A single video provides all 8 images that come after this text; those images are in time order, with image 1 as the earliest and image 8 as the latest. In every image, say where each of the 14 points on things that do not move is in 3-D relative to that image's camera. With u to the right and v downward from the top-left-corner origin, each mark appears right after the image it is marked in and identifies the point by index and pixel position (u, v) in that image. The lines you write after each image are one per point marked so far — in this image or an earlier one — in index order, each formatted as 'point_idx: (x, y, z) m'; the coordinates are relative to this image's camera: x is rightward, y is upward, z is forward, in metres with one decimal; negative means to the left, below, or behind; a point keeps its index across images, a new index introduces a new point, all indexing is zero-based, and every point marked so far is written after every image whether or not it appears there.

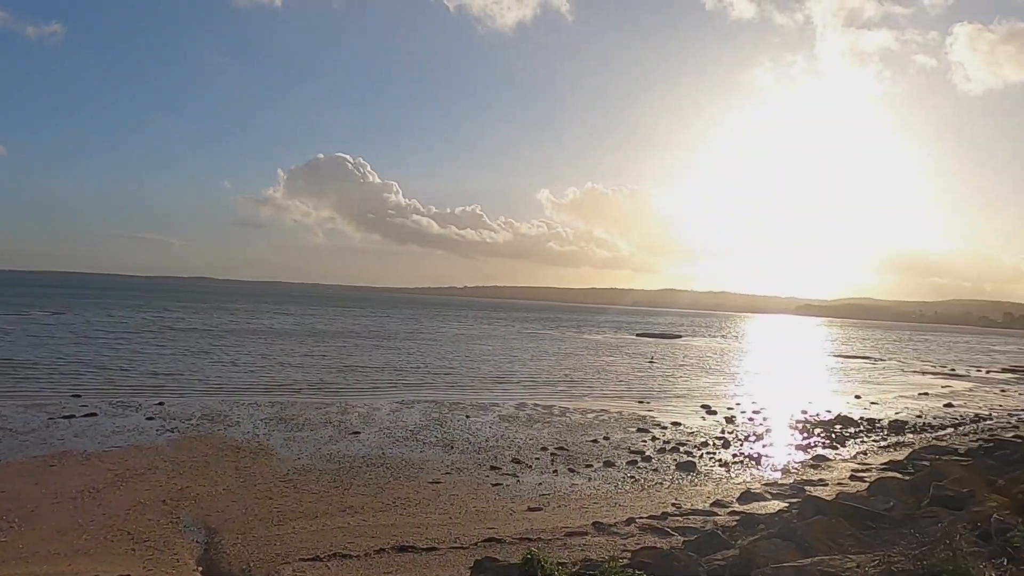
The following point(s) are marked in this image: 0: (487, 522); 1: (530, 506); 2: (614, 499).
0: (-0.5, -4.1, +13.5) m
1: (+0.3, -4.3, +15.0) m
2: (+2.1, -4.4, +16.0) m
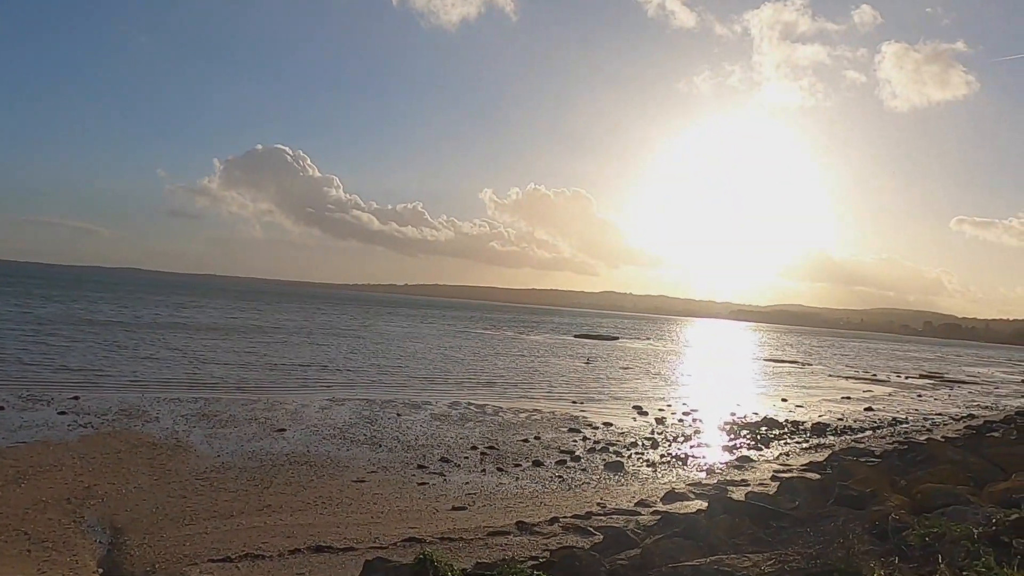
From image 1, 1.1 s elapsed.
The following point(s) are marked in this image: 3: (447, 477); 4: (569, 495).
0: (-1.8, -4.0, +13.2) m
1: (-1.1, -4.2, +14.8) m
2: (+0.5, -4.4, +16.0) m
3: (-1.5, -4.4, +17.7) m
4: (+1.2, -4.5, +16.5) m
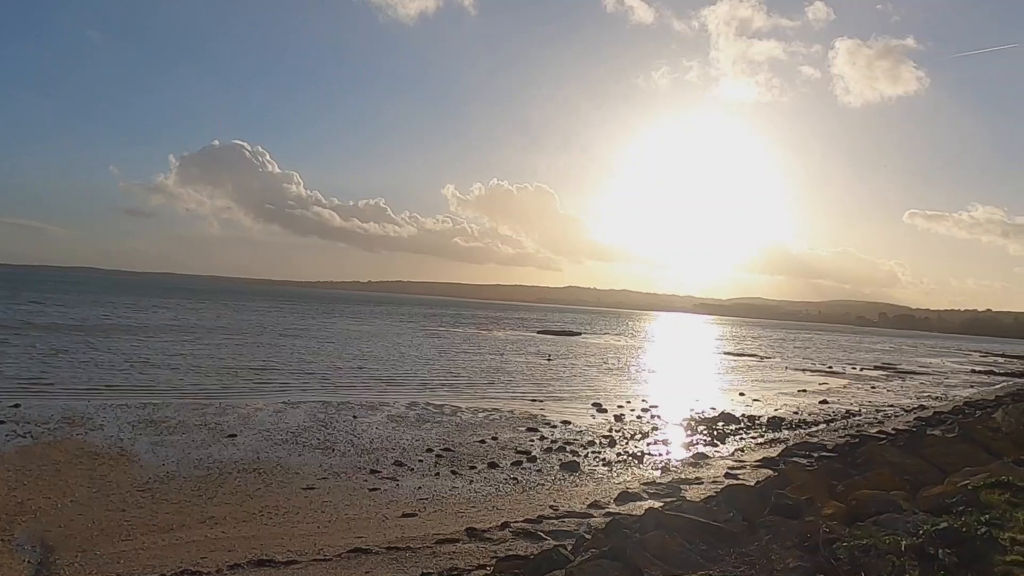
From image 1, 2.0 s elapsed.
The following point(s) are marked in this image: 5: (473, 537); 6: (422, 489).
0: (-2.7, -4.1, +13.0) m
1: (-2.0, -4.3, +14.6) m
2: (-0.4, -4.4, +15.8) m
3: (-2.6, -4.4, +17.4) m
4: (+0.2, -4.5, +16.4) m
5: (-0.6, -4.1, +12.7) m
6: (-2.0, -4.4, +16.8) m
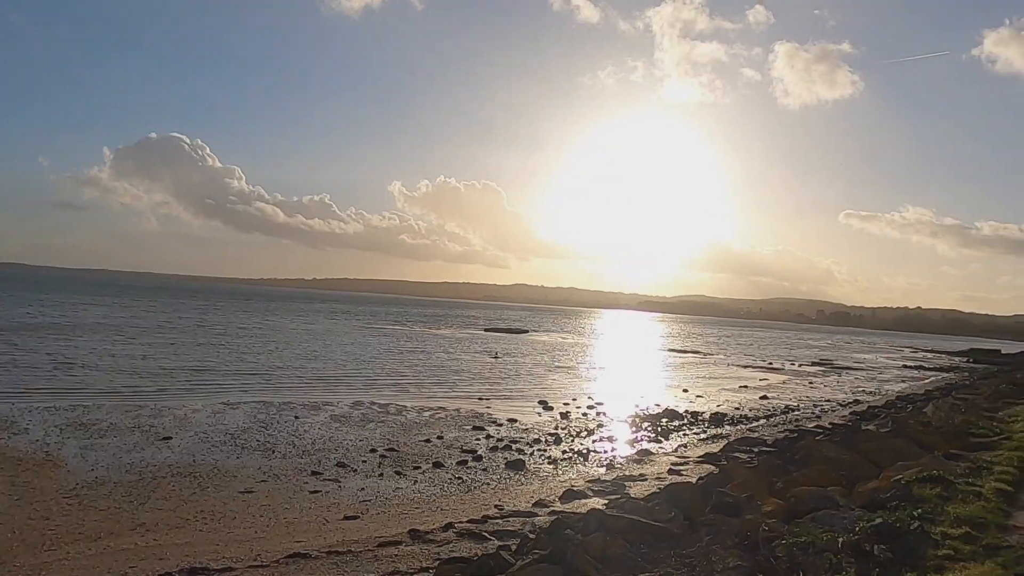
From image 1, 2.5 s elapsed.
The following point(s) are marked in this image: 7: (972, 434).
0: (-3.6, -4.1, +12.6) m
1: (-3.1, -4.2, +14.3) m
2: (-1.6, -4.4, +15.6) m
3: (-3.8, -4.4, +17.1) m
4: (-1.0, -4.5, +16.3) m
5: (-1.6, -4.1, +12.5) m
6: (-3.2, -4.4, +16.5) m
7: (+7.8, -2.5, +13.0) m
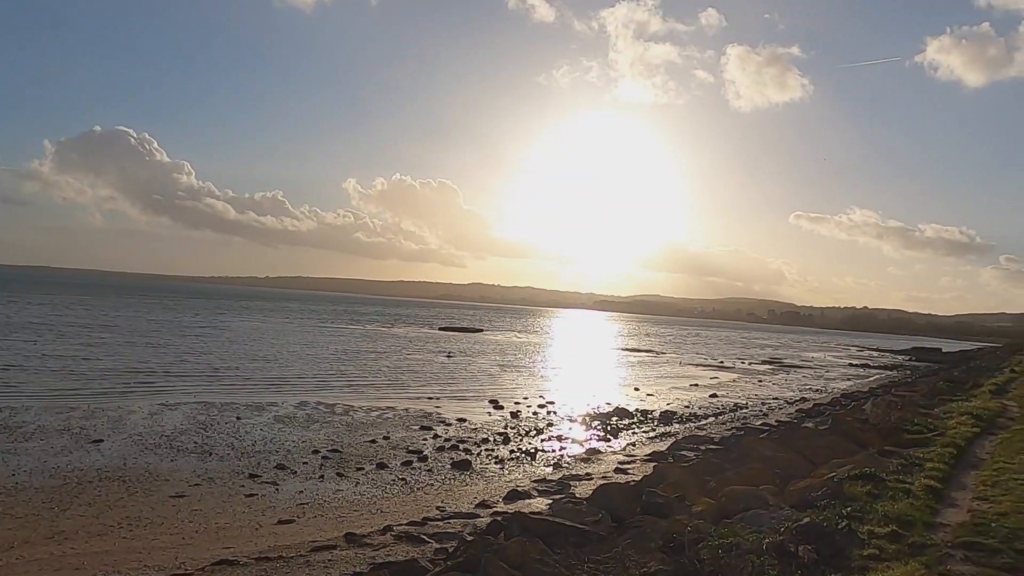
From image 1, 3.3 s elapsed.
0: (-4.6, -4.0, +12.2) m
1: (-4.2, -4.2, +13.8) m
2: (-2.7, -4.3, +15.3) m
3: (-5.0, -4.3, +16.6) m
4: (-2.2, -4.4, +15.9) m
5: (-2.5, -4.0, +12.1) m
6: (-4.4, -4.3, +16.1) m
7: (+6.8, -2.5, +13.2) m
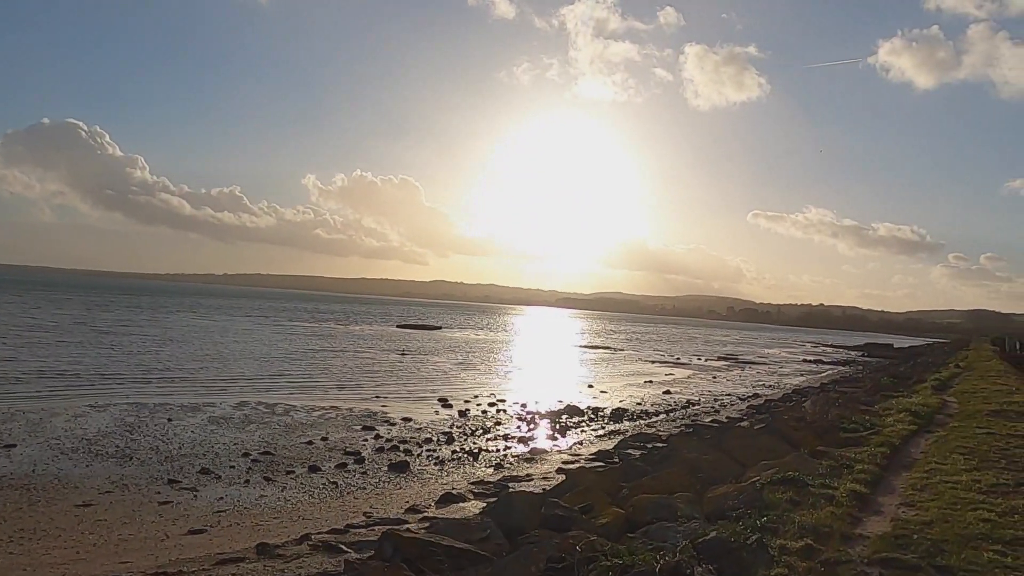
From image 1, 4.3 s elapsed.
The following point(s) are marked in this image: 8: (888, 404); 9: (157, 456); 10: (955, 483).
0: (-5.7, -3.9, +11.3) m
1: (-5.4, -4.1, +13.0) m
2: (-4.0, -4.2, +14.4) m
3: (-6.4, -4.2, +15.6) m
4: (-3.5, -4.3, +15.1) m
5: (-3.7, -3.9, +11.3) m
6: (-5.7, -4.2, +15.2) m
7: (+5.6, -2.4, +12.8) m
8: (+9.0, -2.8, +18.4) m
9: (-8.9, -4.2, +19.3) m
10: (+4.9, -2.2, +8.4) m
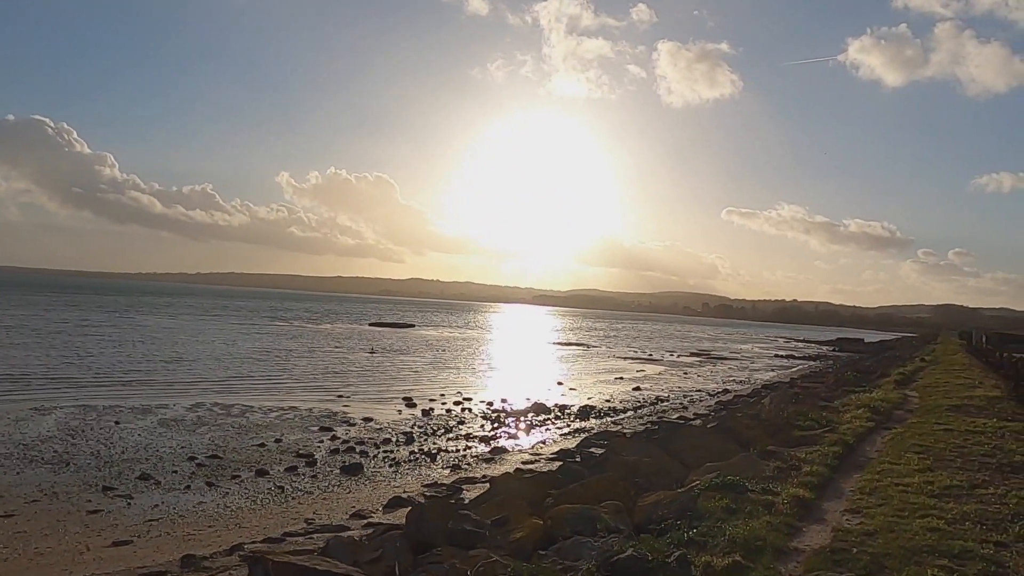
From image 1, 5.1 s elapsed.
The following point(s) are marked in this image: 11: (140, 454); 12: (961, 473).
0: (-6.5, -3.9, +10.5) m
1: (-6.3, -4.0, +12.2) m
2: (-4.9, -4.1, +13.7) m
3: (-7.3, -4.1, +14.8) m
4: (-4.4, -4.2, +14.4) m
5: (-4.5, -3.9, +10.6) m
6: (-6.7, -4.1, +14.4) m
7: (+4.7, -2.2, +12.4) m
8: (+8.0, -2.6, +18.1) m
9: (-10.0, -4.2, +18.4) m
10: (+4.1, -2.1, +8.0) m
11: (-9.5, -4.2, +19.6) m
12: (+5.2, -2.1, +8.8) m
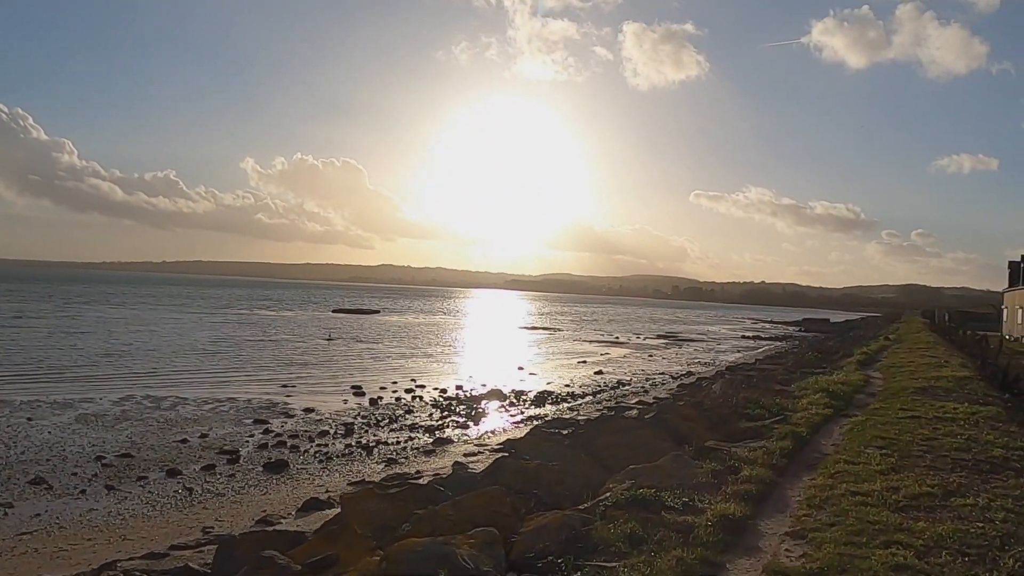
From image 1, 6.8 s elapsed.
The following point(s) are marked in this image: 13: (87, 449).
0: (-7.6, -3.6, +8.8) m
1: (-7.4, -3.7, +10.6) m
2: (-6.1, -3.8, +12.1) m
3: (-8.6, -3.8, +13.2) m
4: (-5.6, -3.9, +12.9) m
5: (-5.6, -3.6, +9.0) m
6: (-7.9, -3.8, +12.8) m
7: (+3.5, -1.8, +11.1) m
8: (+6.6, -2.1, +17.0) m
9: (-11.3, -3.8, +16.6) m
10: (+3.1, -1.7, +6.7) m
11: (-10.9, -3.9, +17.9) m
12: (+4.1, -1.8, +7.6) m
13: (-10.3, -3.9, +18.7) m
